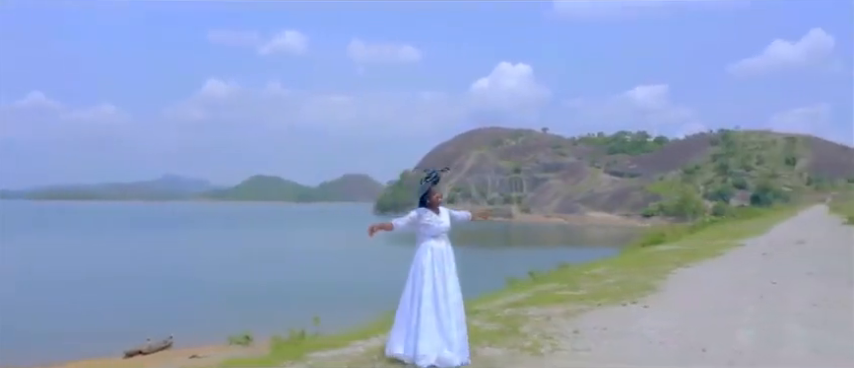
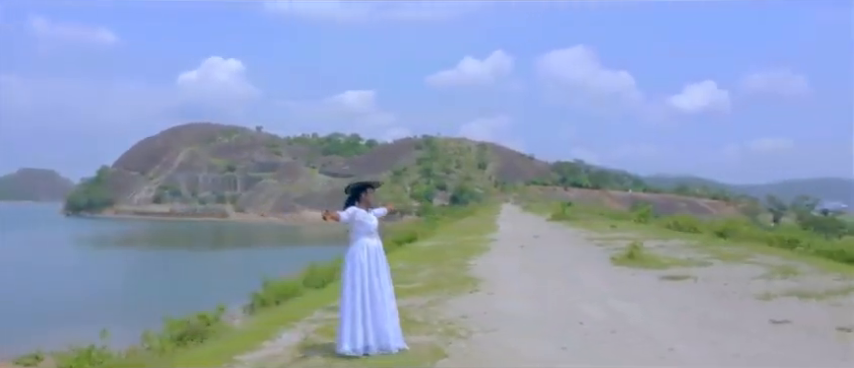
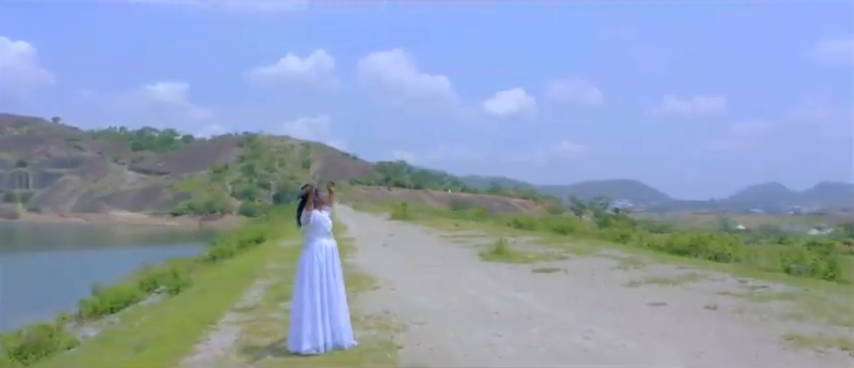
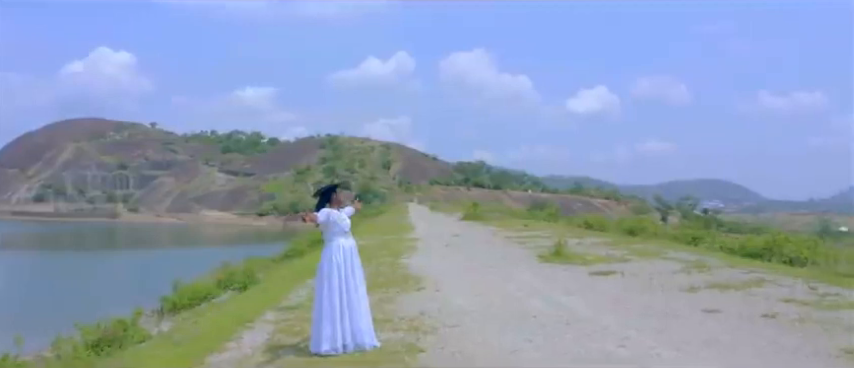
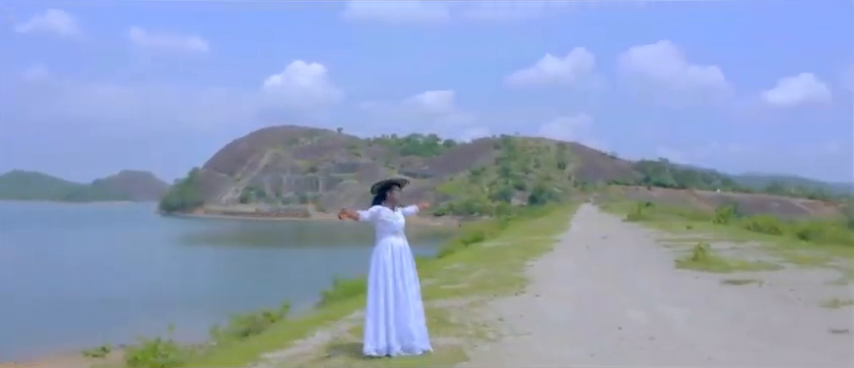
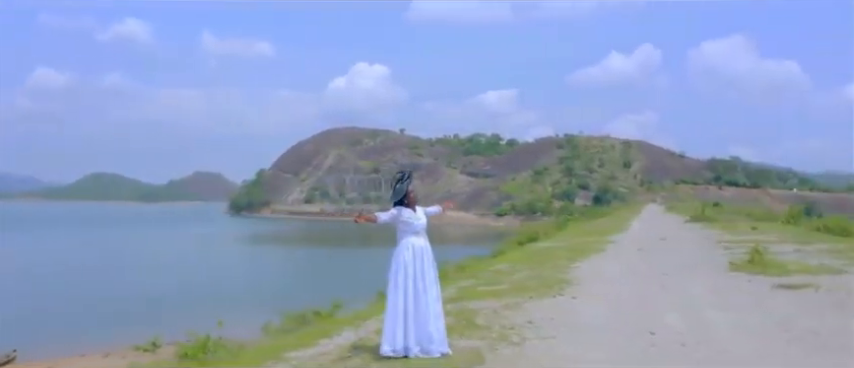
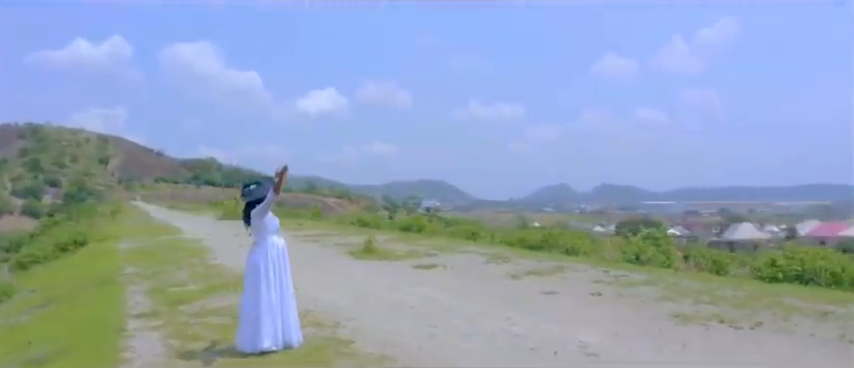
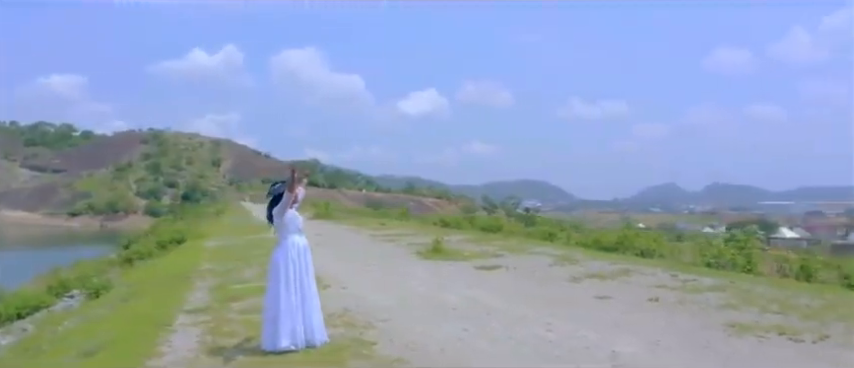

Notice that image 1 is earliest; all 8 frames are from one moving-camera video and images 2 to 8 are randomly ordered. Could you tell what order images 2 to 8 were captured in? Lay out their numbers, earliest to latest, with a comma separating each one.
6, 5, 2, 4, 3, 8, 7
